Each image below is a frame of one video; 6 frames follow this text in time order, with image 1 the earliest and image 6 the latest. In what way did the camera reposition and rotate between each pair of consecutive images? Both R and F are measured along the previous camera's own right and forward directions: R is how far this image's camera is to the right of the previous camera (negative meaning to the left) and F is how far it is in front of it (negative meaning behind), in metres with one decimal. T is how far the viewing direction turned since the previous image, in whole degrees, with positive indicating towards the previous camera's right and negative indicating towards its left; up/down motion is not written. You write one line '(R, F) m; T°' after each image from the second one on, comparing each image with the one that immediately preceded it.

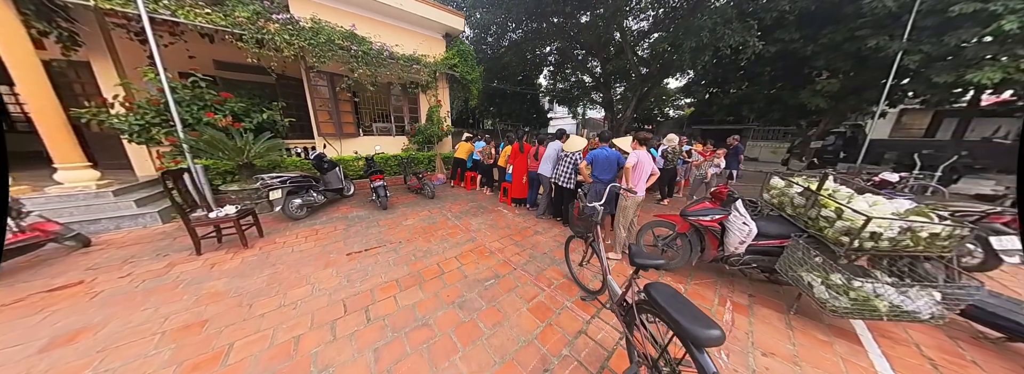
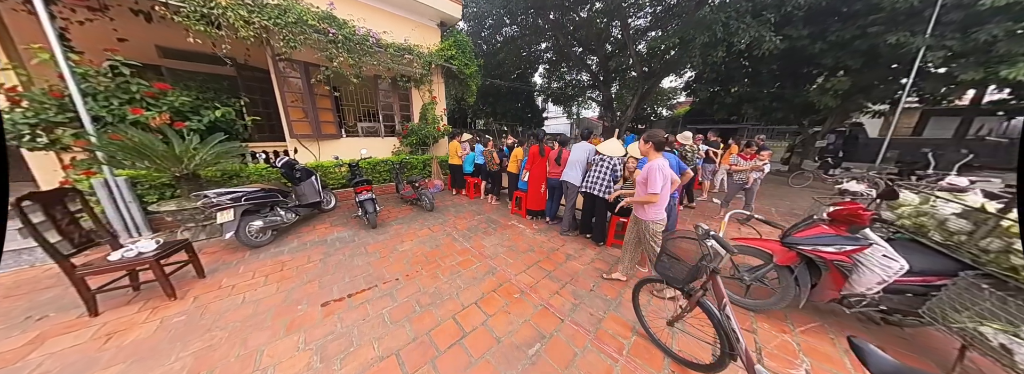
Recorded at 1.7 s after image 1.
(-0.5, +0.7) m; +3°
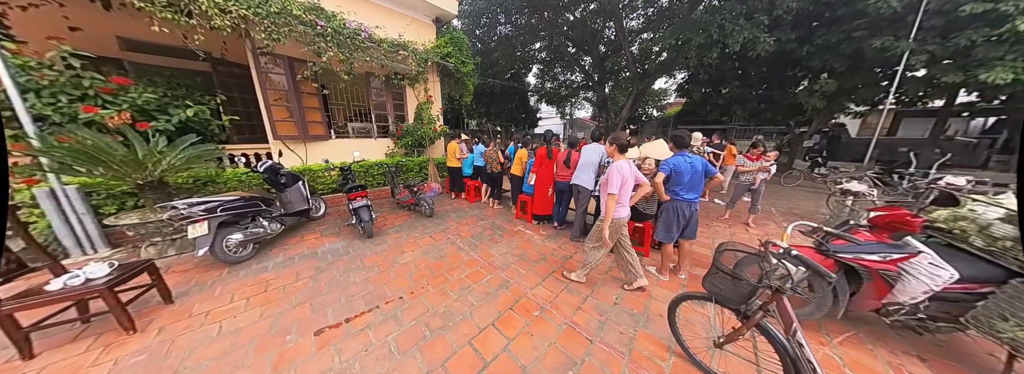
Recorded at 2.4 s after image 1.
(-0.2, +0.2) m; +2°
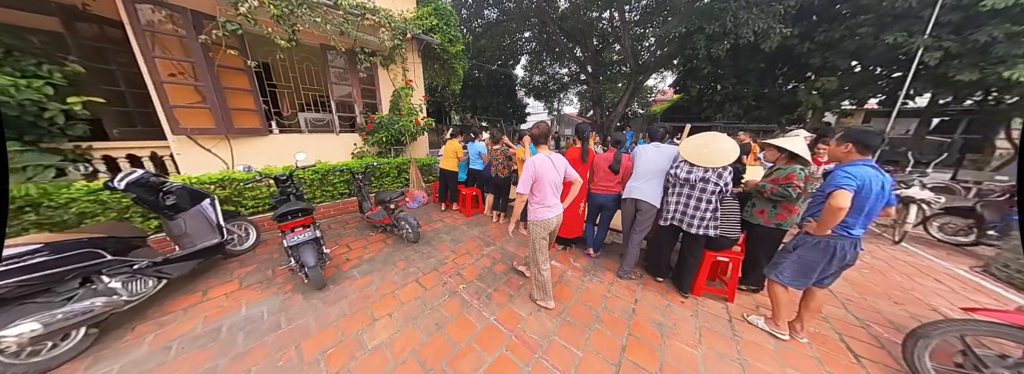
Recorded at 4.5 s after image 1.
(-0.5, +1.0) m; +5°
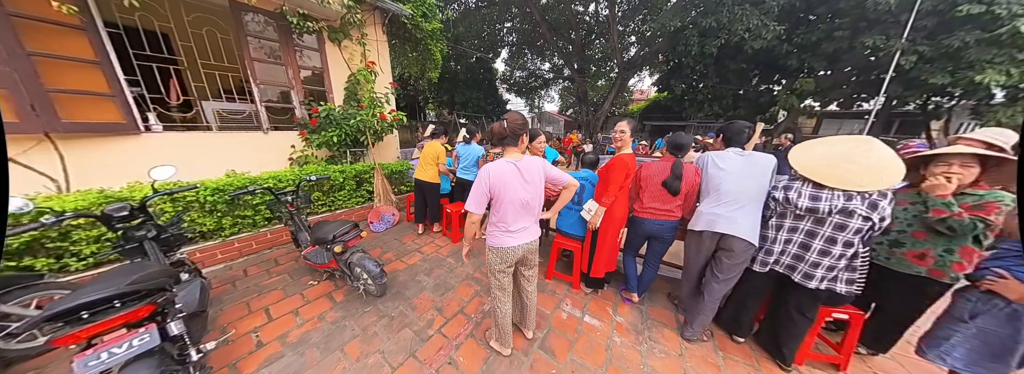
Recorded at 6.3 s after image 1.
(-0.3, +0.9) m; +6°
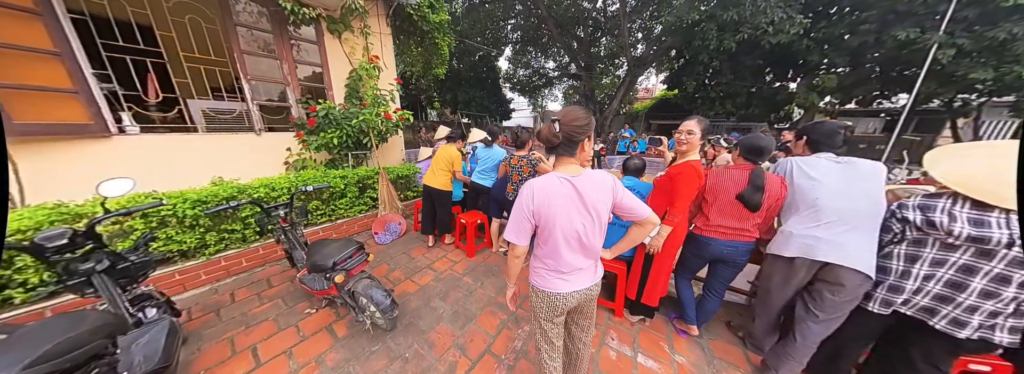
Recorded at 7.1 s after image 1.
(-0.3, +0.3) m; 0°
